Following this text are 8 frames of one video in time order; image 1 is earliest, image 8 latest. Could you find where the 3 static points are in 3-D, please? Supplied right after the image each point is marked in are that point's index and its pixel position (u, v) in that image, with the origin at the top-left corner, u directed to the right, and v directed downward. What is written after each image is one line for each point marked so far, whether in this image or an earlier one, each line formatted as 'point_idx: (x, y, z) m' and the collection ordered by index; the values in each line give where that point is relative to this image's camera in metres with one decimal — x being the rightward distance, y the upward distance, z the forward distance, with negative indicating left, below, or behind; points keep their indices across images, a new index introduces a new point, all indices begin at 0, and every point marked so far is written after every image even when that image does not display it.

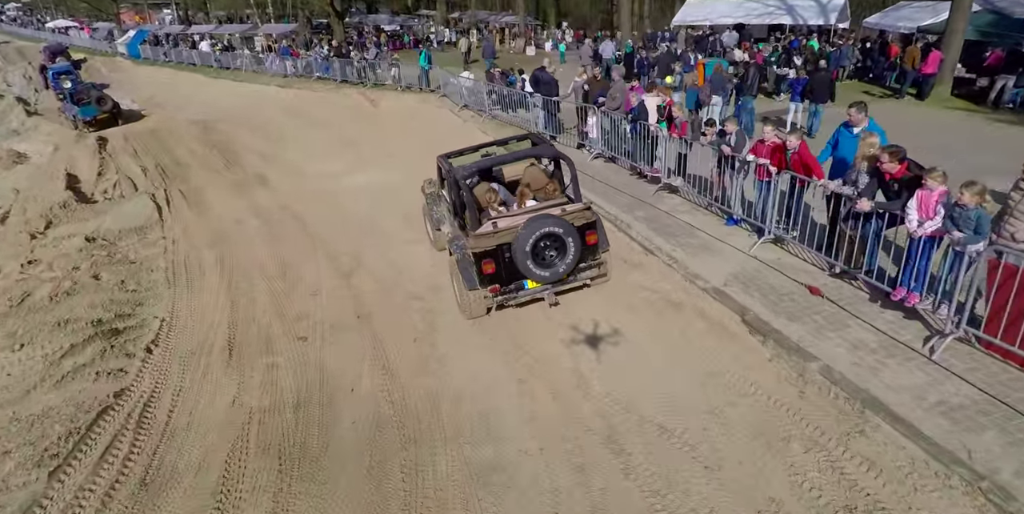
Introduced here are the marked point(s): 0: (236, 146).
0: (-8.2, +3.4, +18.0) m
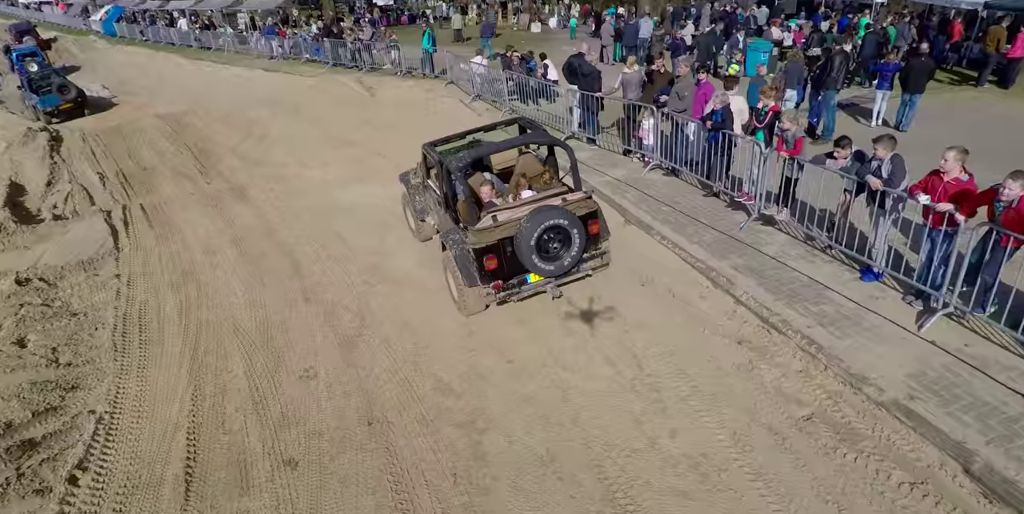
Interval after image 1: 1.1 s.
0: (-7.6, +2.9, +15.4) m
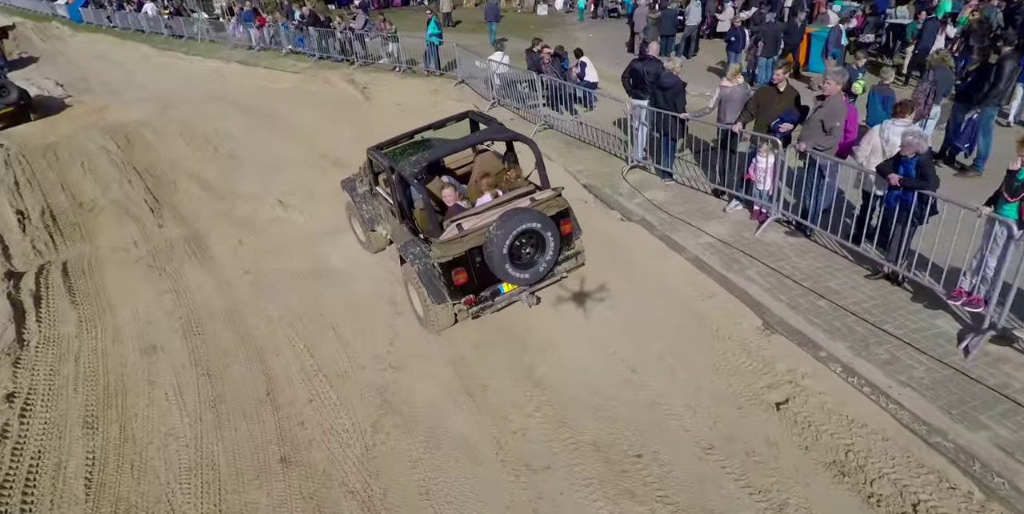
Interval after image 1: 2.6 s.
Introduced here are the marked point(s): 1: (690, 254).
0: (-6.9, +1.8, +12.2) m
1: (+2.1, 0.0, +7.2) m
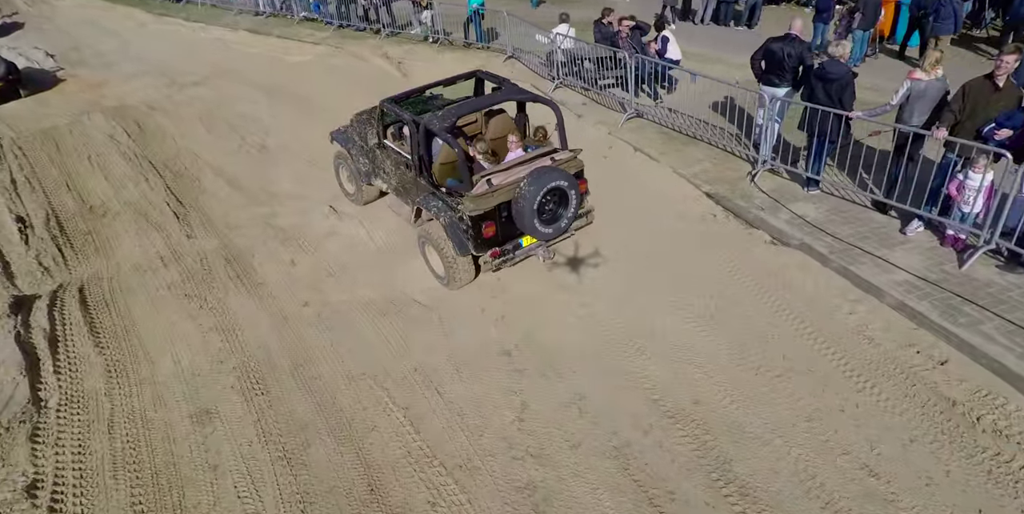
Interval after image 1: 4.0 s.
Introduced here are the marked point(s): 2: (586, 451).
0: (-5.5, +1.6, +10.5) m
1: (+3.6, -0.4, +5.7) m
2: (+0.6, -1.6, +4.9) m
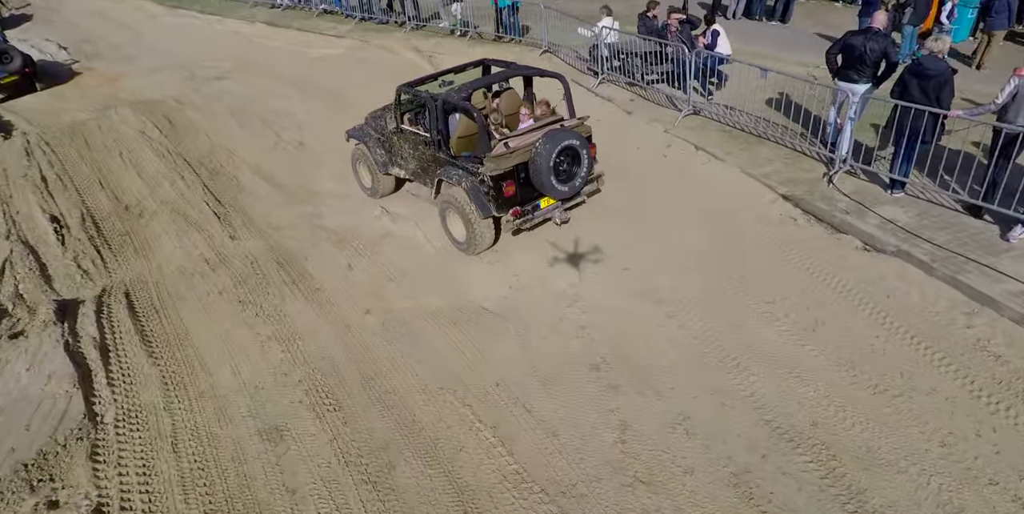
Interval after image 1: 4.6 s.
0: (-4.7, +1.6, +10.1) m
1: (+4.4, -0.5, +5.3) m
2: (+1.4, -1.7, +4.5) m
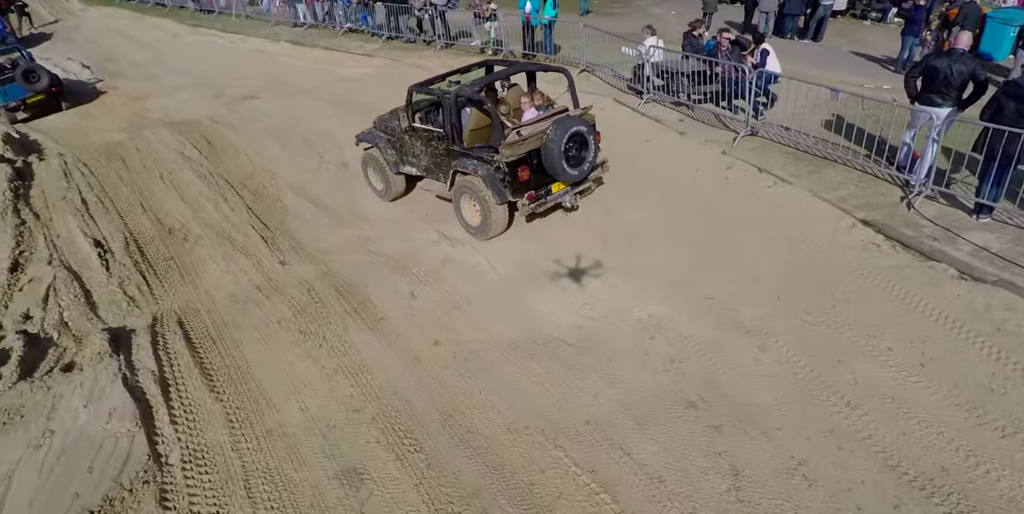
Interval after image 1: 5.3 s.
0: (-3.9, +1.2, +9.9) m
1: (+5.2, -0.7, +5.0) m
2: (+2.2, -1.9, +4.2) m
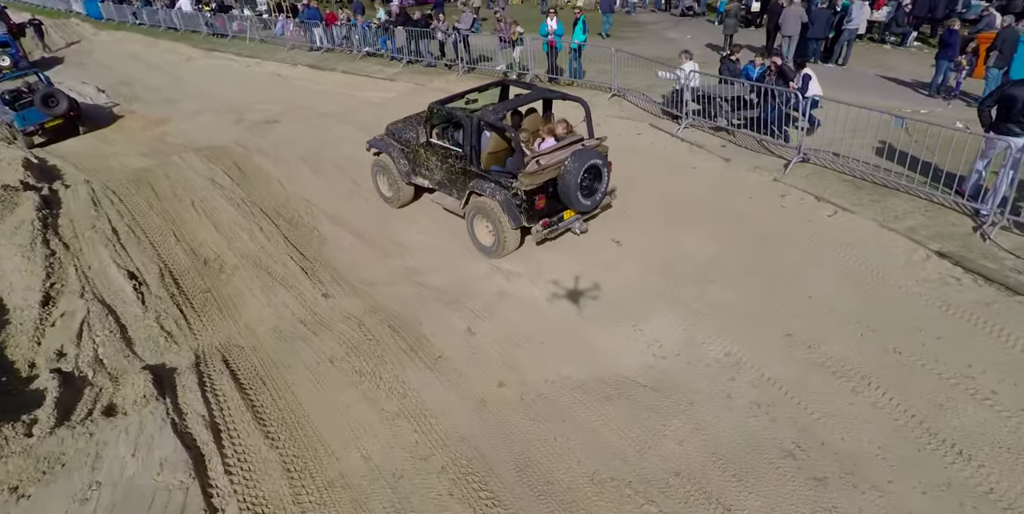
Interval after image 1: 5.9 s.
0: (-3.2, +0.7, +9.6) m
1: (+5.9, -1.0, +4.7) m
2: (+2.9, -2.2, +3.8) m
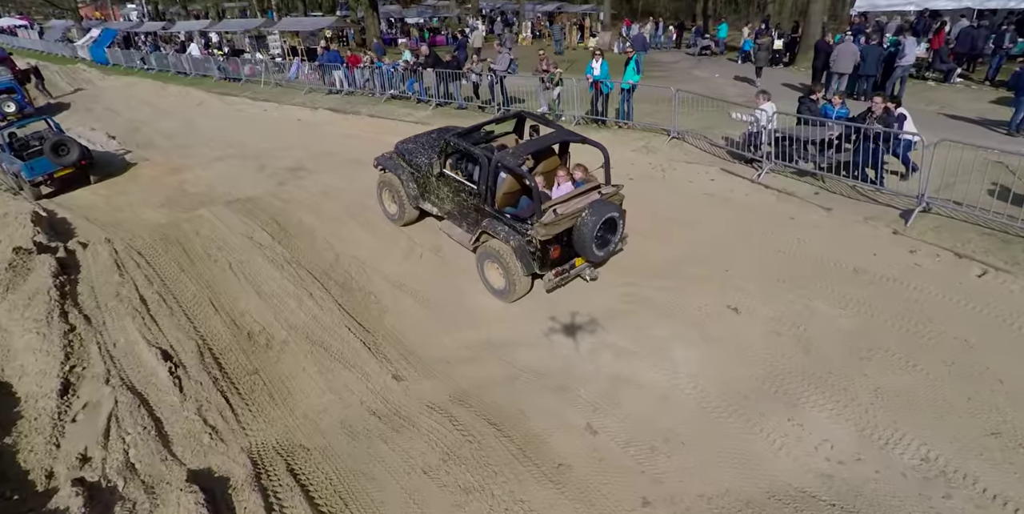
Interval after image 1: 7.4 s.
0: (-2.1, -0.2, +8.5) m
1: (+7.1, -1.6, +3.6) m
2: (+4.1, -2.7, +2.6) m
